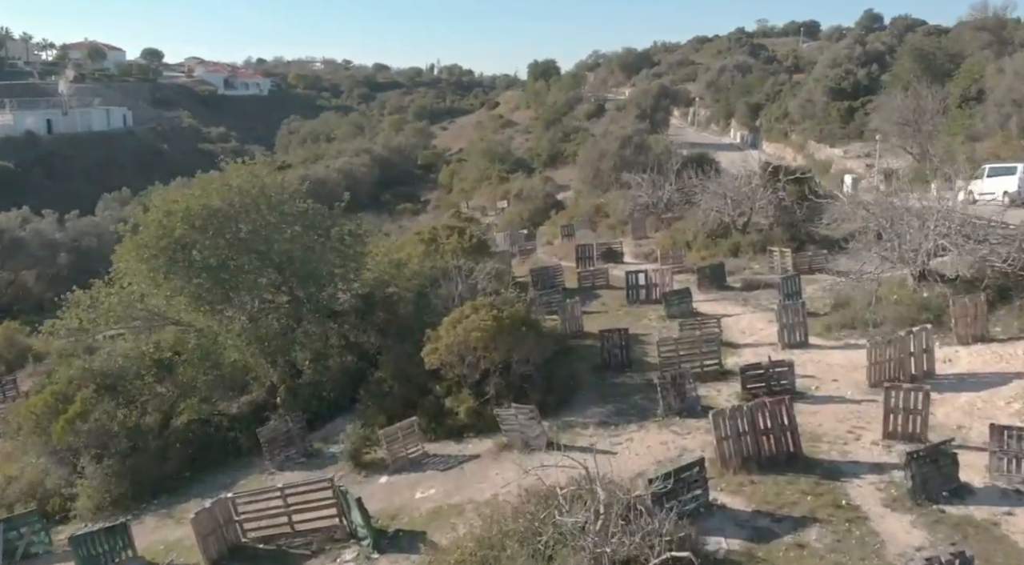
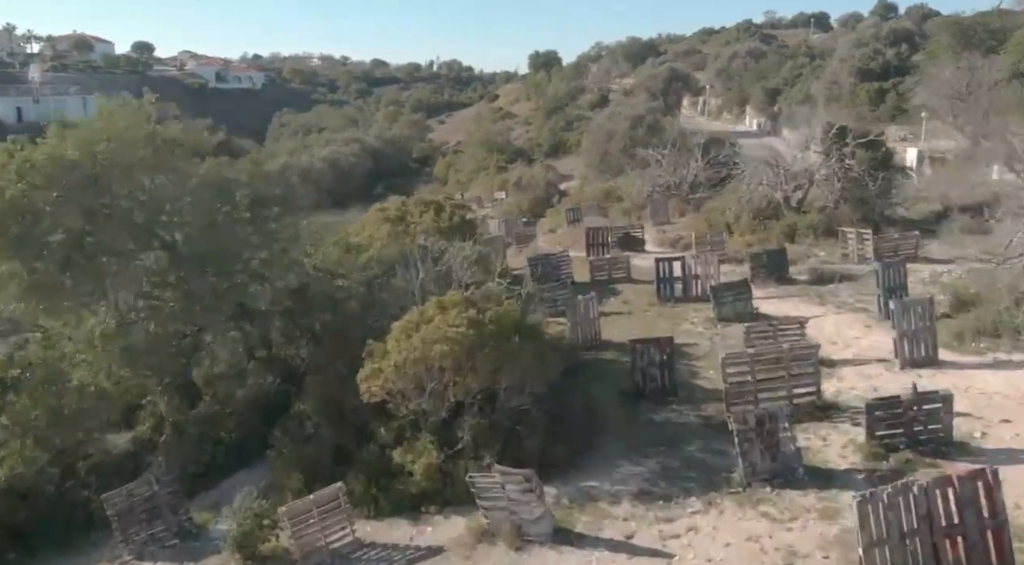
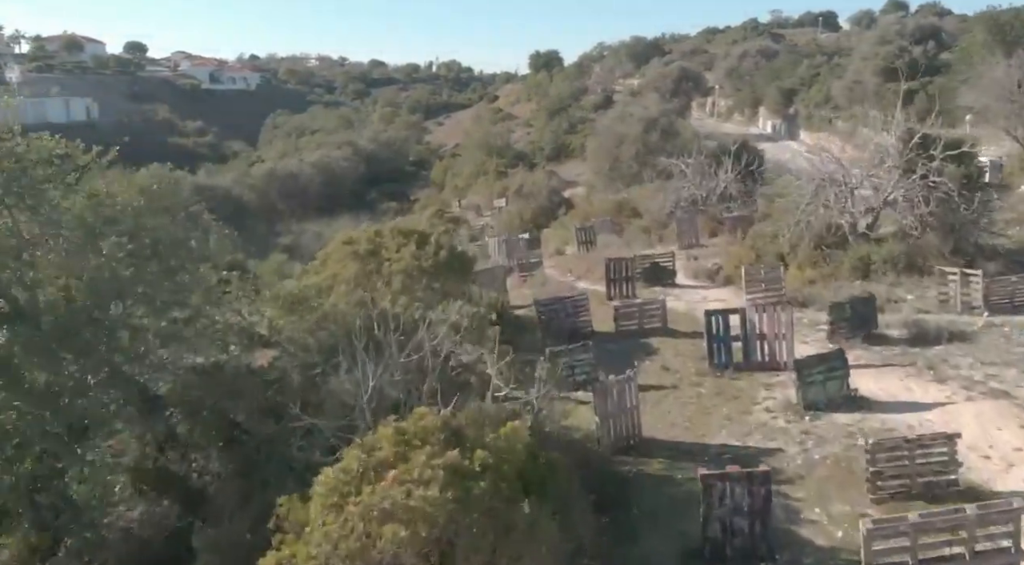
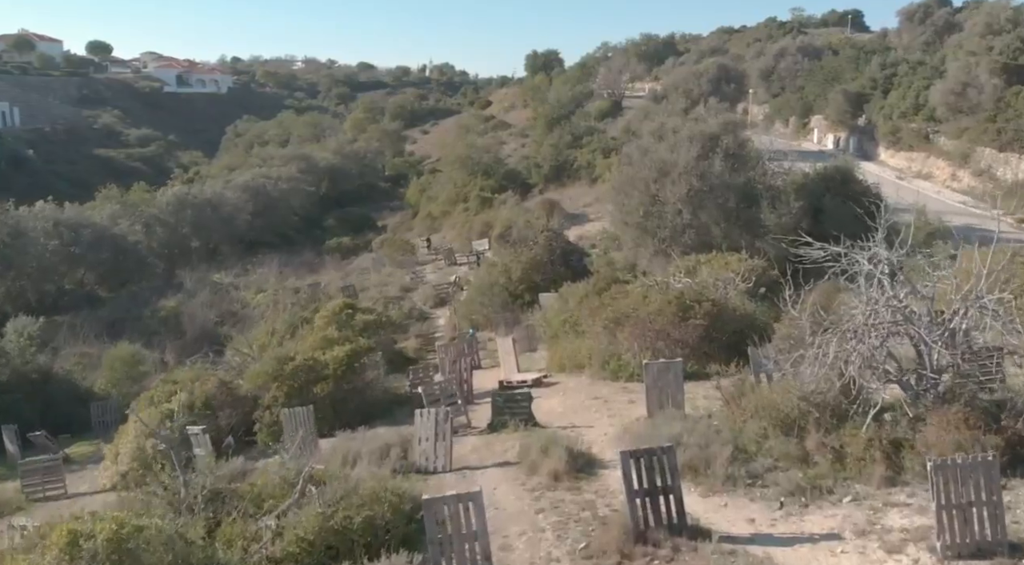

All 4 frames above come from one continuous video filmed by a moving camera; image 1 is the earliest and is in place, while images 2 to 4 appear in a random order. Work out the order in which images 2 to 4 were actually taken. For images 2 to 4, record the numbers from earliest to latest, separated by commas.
2, 3, 4
